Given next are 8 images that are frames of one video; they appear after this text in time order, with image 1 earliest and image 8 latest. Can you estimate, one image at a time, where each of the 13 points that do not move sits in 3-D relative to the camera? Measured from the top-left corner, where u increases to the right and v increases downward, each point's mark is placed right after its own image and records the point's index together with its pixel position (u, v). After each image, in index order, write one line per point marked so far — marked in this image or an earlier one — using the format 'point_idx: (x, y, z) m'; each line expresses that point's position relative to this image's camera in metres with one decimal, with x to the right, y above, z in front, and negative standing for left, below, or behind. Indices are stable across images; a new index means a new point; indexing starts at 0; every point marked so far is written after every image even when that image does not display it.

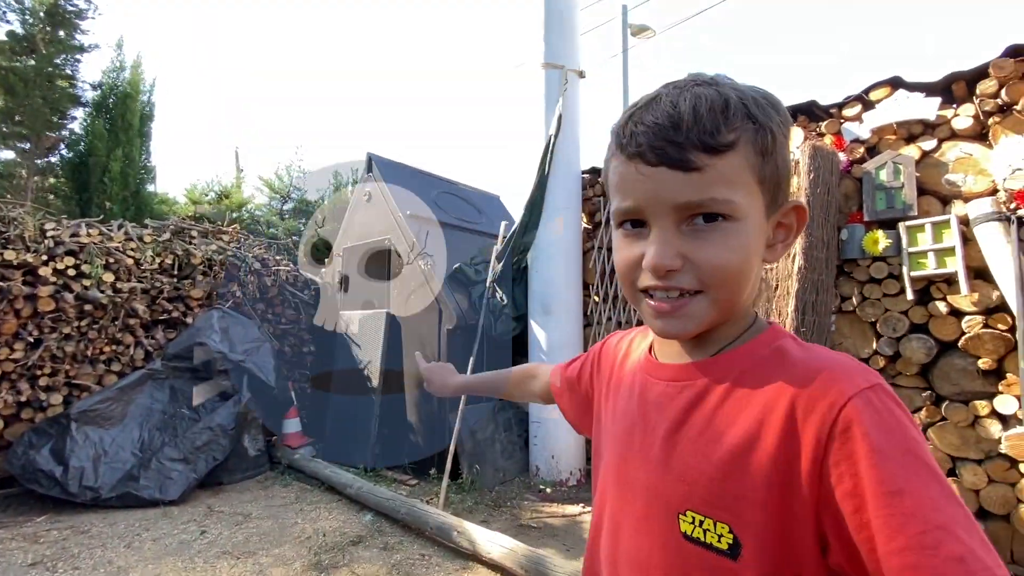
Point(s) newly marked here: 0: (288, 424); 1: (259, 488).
0: (-2.3, -1.4, +5.0) m
1: (-2.3, -1.8, +4.4) m
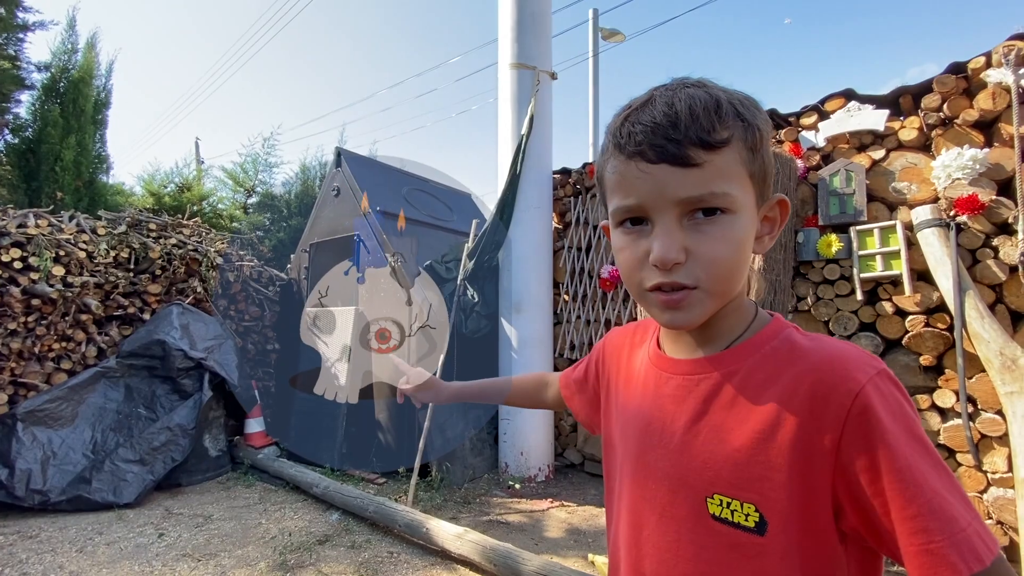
0: (-2.6, -1.3, +4.9) m
1: (-2.5, -1.8, +4.2) m
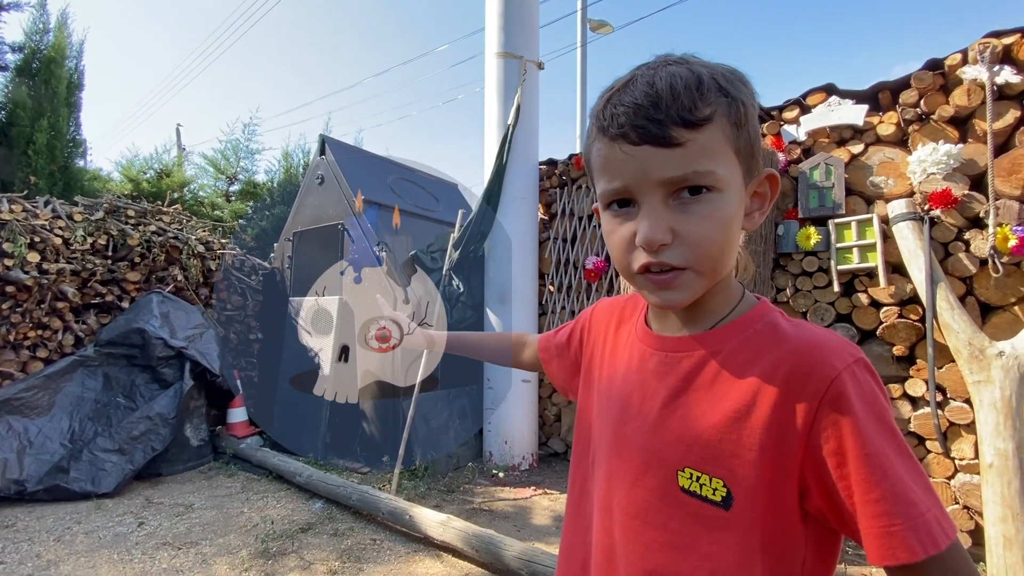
0: (-2.8, -1.2, +4.9) m
1: (-2.7, -1.6, +4.2) m
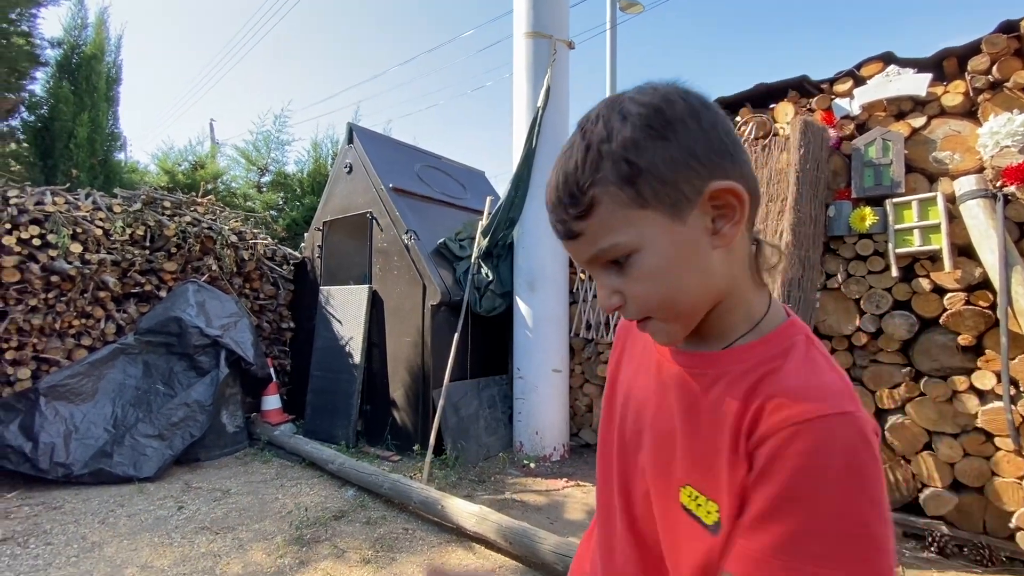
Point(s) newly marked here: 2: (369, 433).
0: (-2.5, -1.1, +4.9) m
1: (-2.4, -1.6, +4.3) m
2: (-1.4, -1.4, +4.7) m
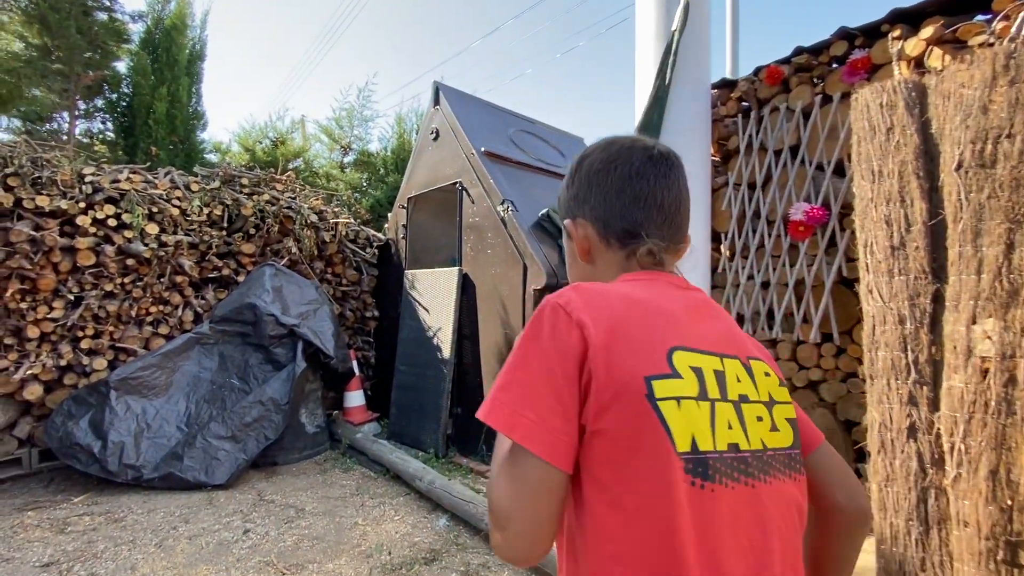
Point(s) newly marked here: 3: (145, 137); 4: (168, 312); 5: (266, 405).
0: (-1.5, -1.0, +4.4) m
1: (-1.5, -1.4, +3.8) m
2: (-0.4, -1.2, +4.0) m
3: (-6.5, +2.5, +9.0) m
4: (-2.9, -0.2, +4.1) m
5: (-1.9, -0.9, +3.7) m
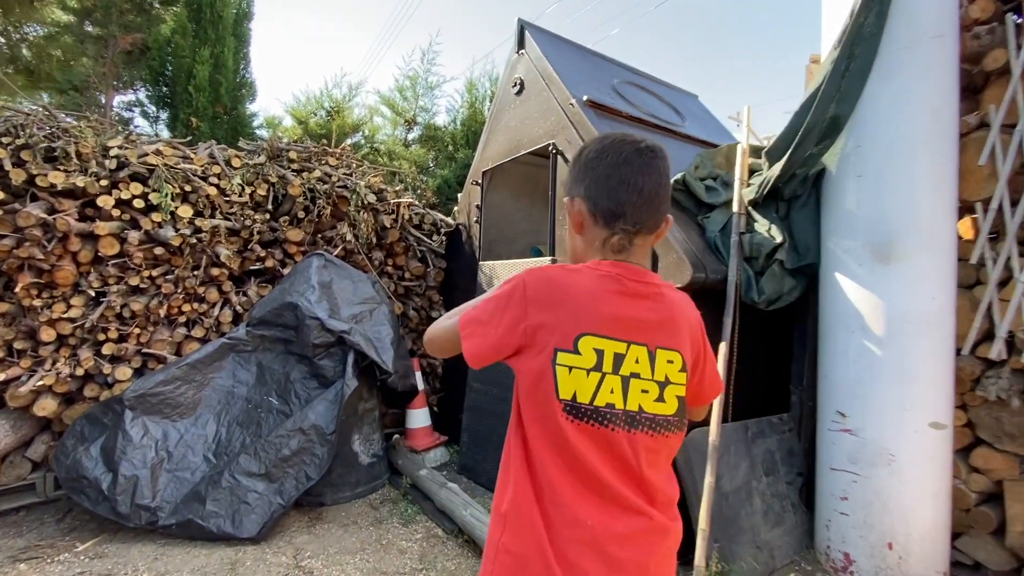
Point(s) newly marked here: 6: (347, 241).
0: (-0.7, -0.9, +3.5) m
1: (-0.8, -1.4, +2.9) m
2: (+0.3, -1.2, +3.0) m
3: (-5.1, +2.6, +8.7) m
4: (-2.2, -0.2, +3.4) m
5: (-1.2, -0.9, +2.9) m
6: (-1.3, +0.4, +3.9) m
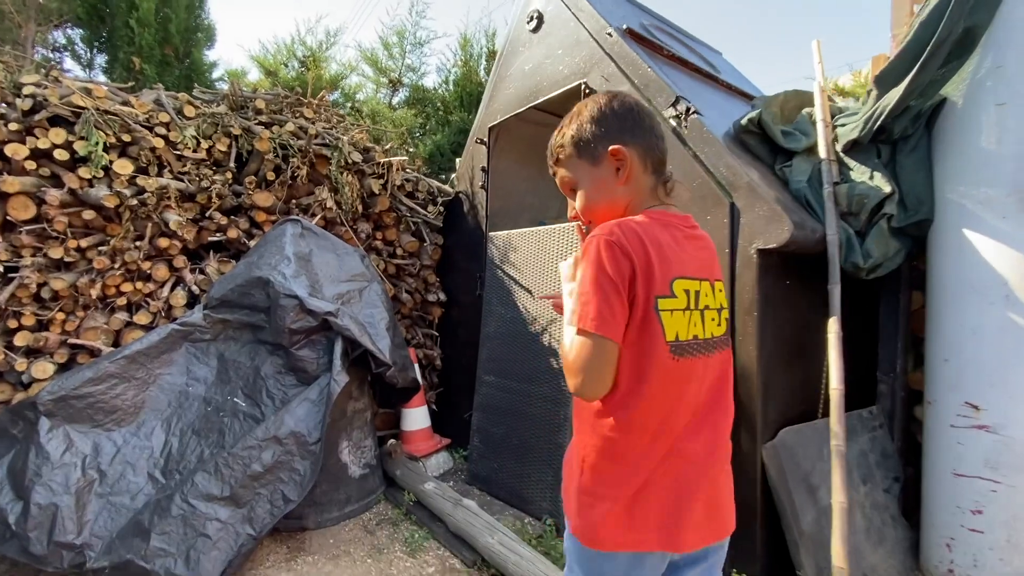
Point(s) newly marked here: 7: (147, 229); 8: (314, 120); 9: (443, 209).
0: (-0.6, -0.8, +3.0) m
1: (-0.7, -1.3, +2.3) m
2: (+0.4, -1.1, +2.4) m
3: (-5.2, +2.8, +7.8) m
4: (-2.1, 0.0, +2.8) m
5: (-1.1, -0.7, +2.3) m
6: (-1.2, +0.5, +3.3) m
7: (-2.1, +0.3, +2.8) m
8: (-1.4, +1.2, +3.5) m
9: (-0.5, +0.6, +3.8) m
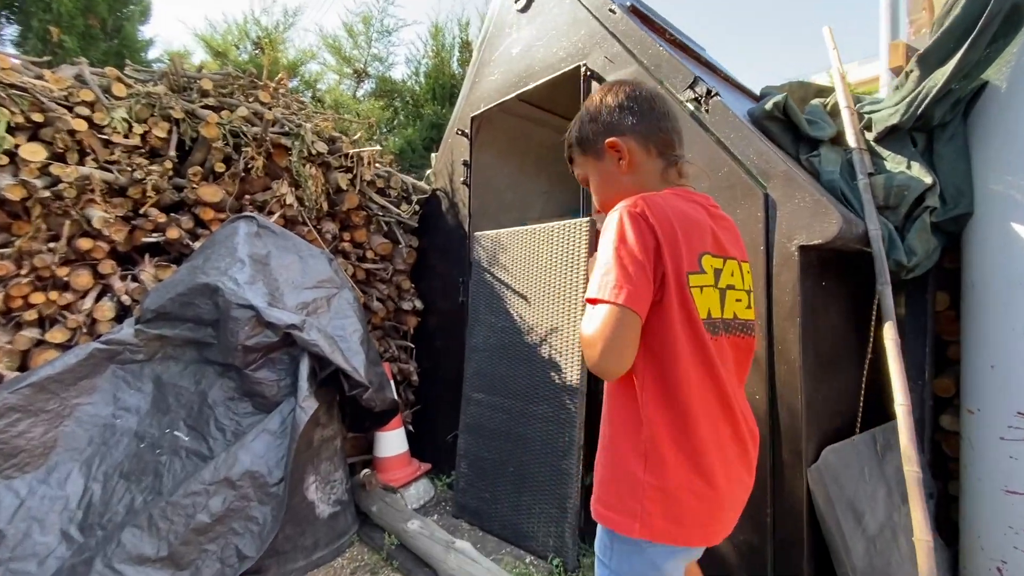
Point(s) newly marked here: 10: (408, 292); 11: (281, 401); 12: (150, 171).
0: (-0.7, -0.8, +2.6) m
1: (-0.7, -1.3, +2.0) m
2: (+0.4, -1.1, +2.2) m
3: (-5.7, +2.7, +7.1) m
4: (-2.1, -0.1, +2.3) m
5: (-1.1, -0.8, +1.9) m
6: (-1.3, +0.5, +2.9) m
7: (-2.1, +0.3, +2.3) m
8: (-1.5, +1.1, +3.1) m
9: (-0.7, +0.6, +3.5) m
10: (-0.7, 0.0, +3.4) m
11: (-1.0, -0.5, +2.0) m
12: (-1.9, +0.6, +2.5) m
